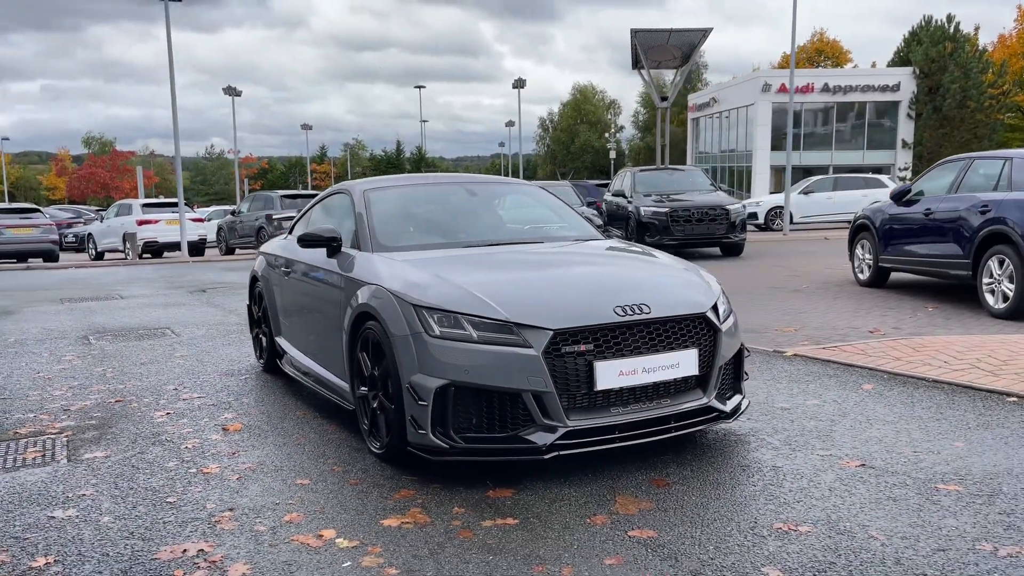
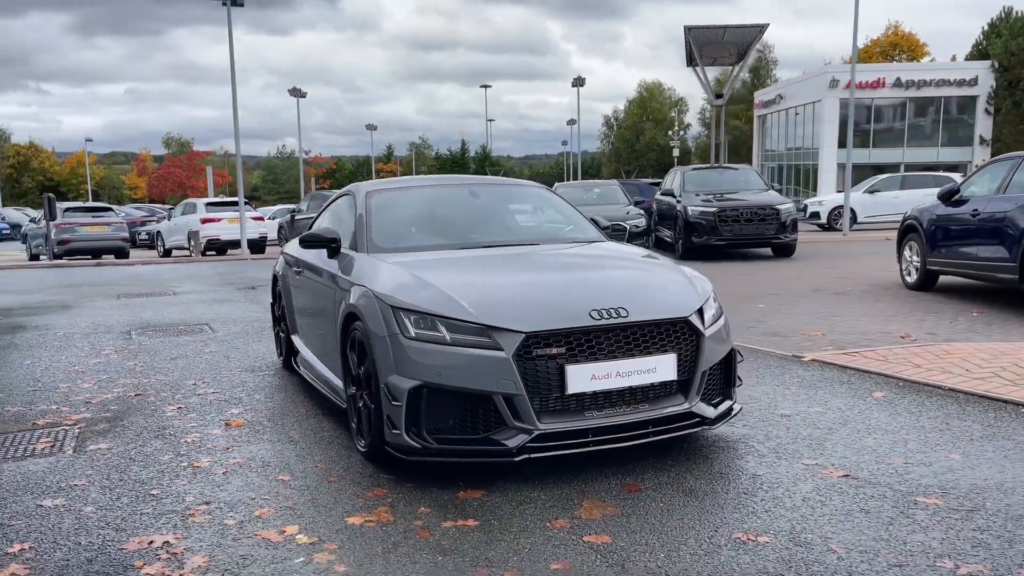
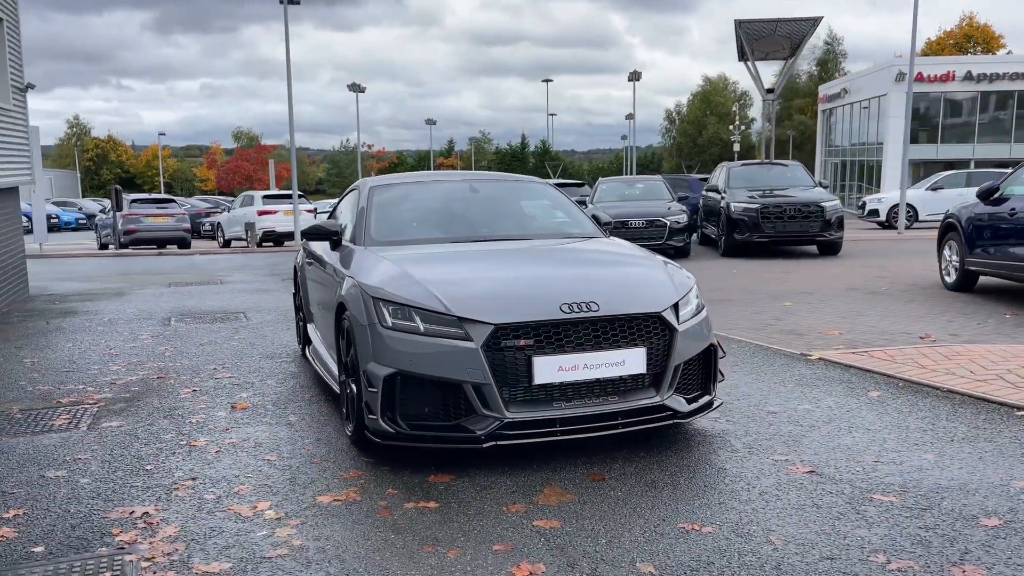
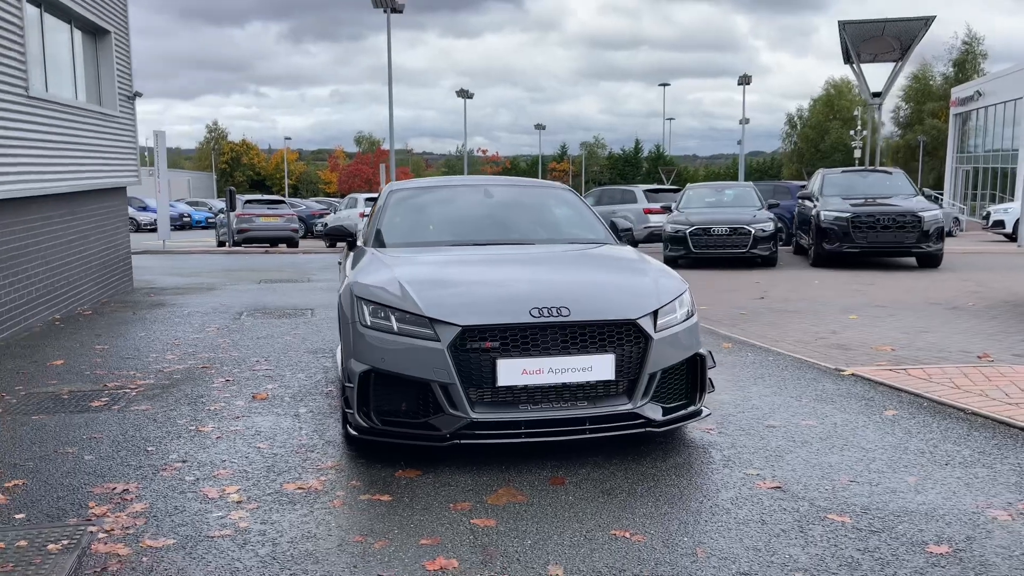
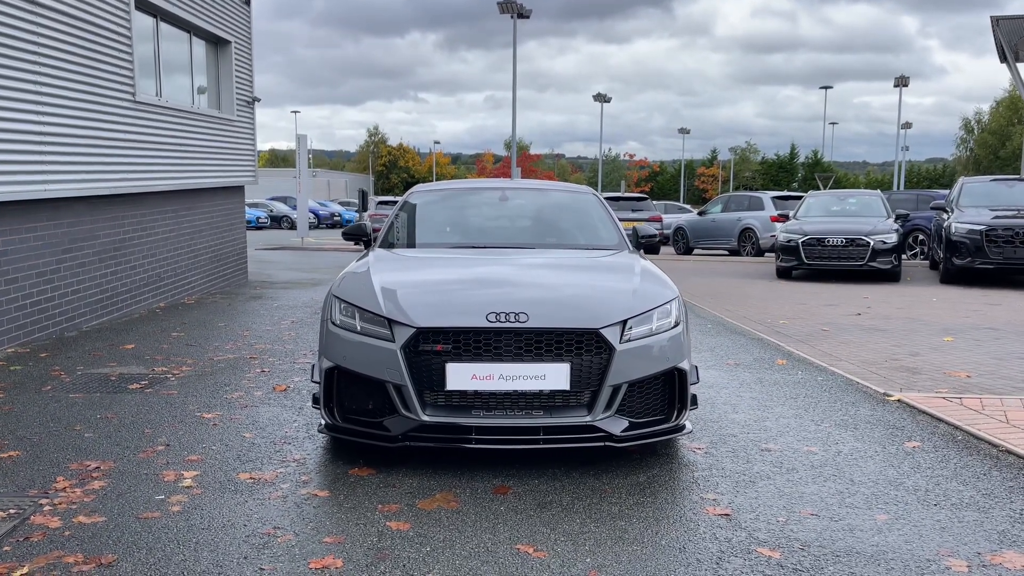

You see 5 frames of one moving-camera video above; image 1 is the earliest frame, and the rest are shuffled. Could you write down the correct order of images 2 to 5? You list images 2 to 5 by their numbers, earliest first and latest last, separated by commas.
2, 3, 4, 5
